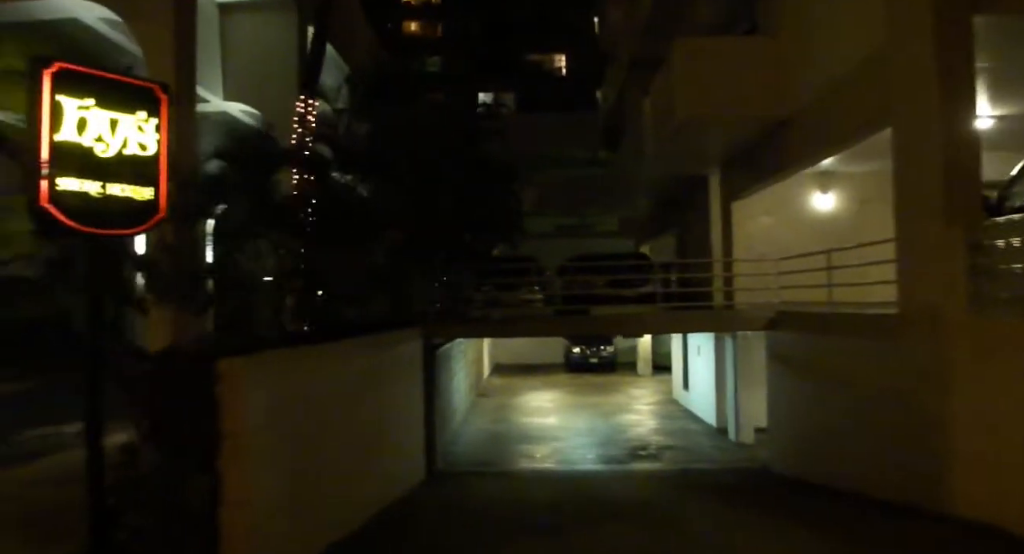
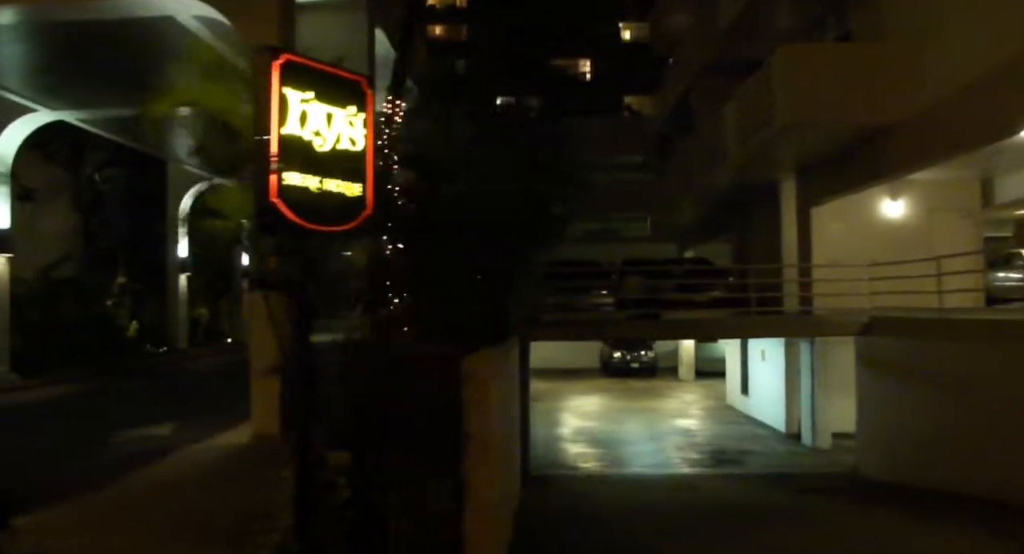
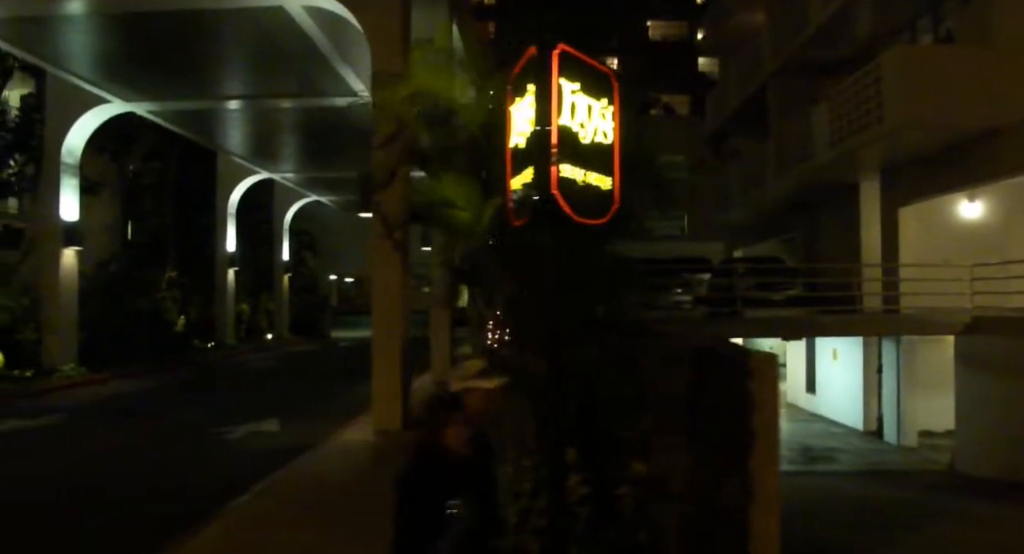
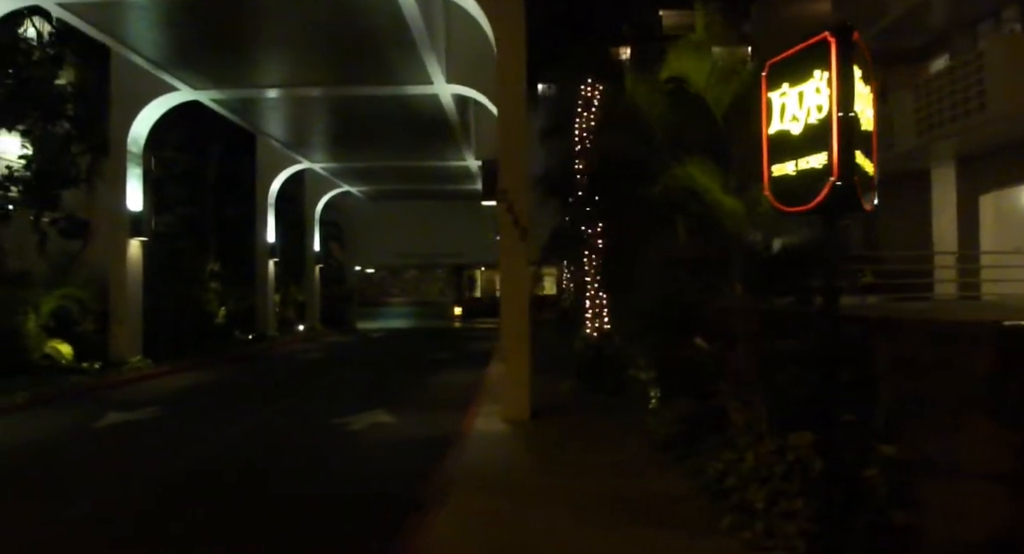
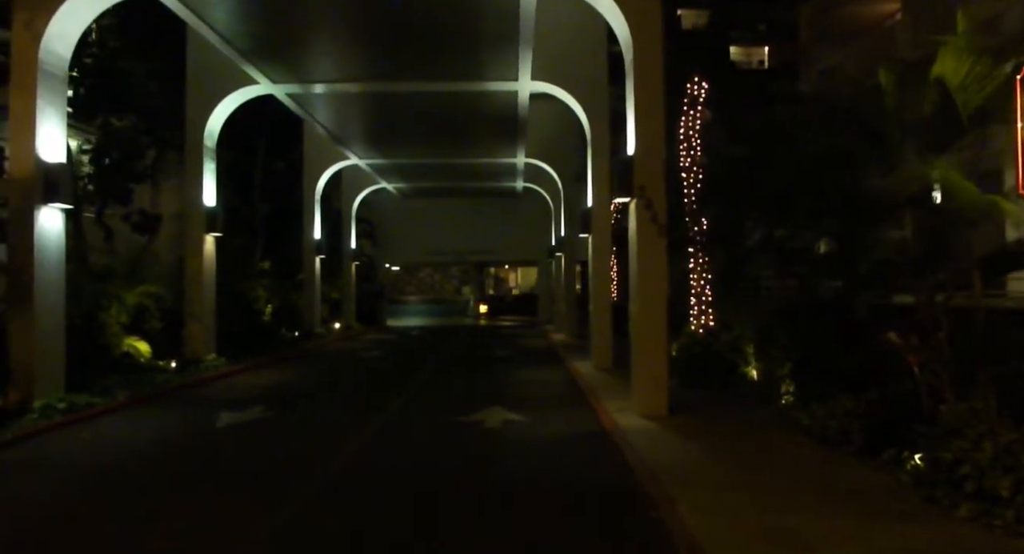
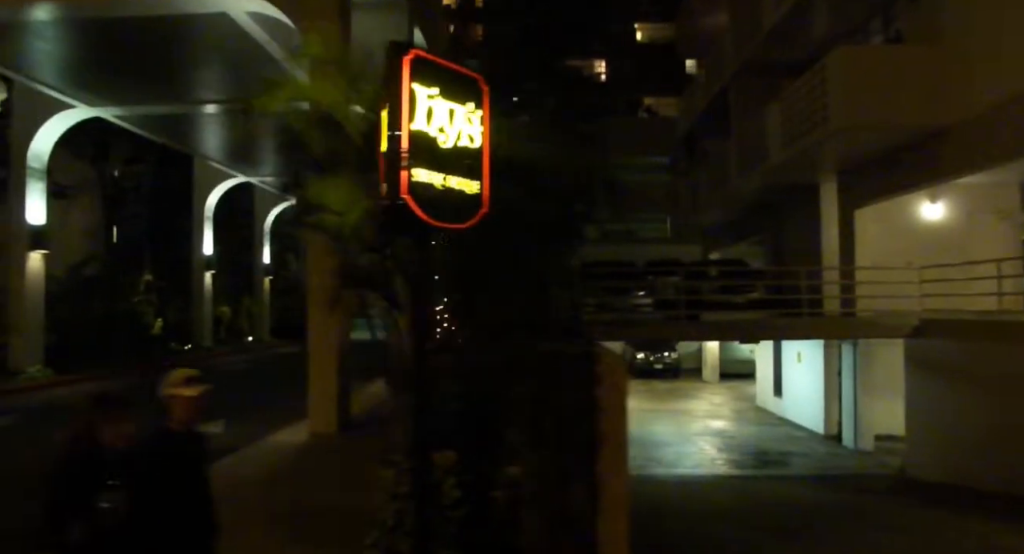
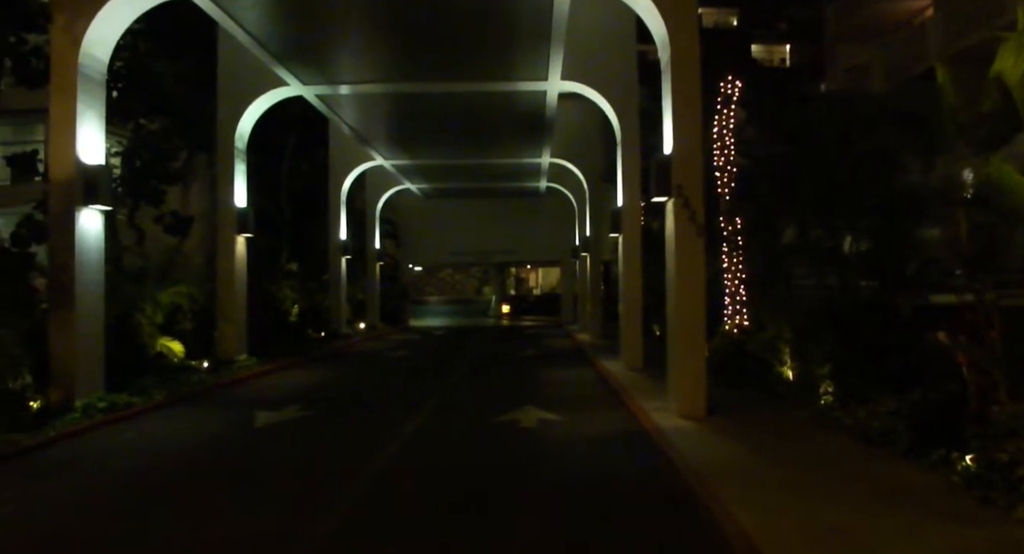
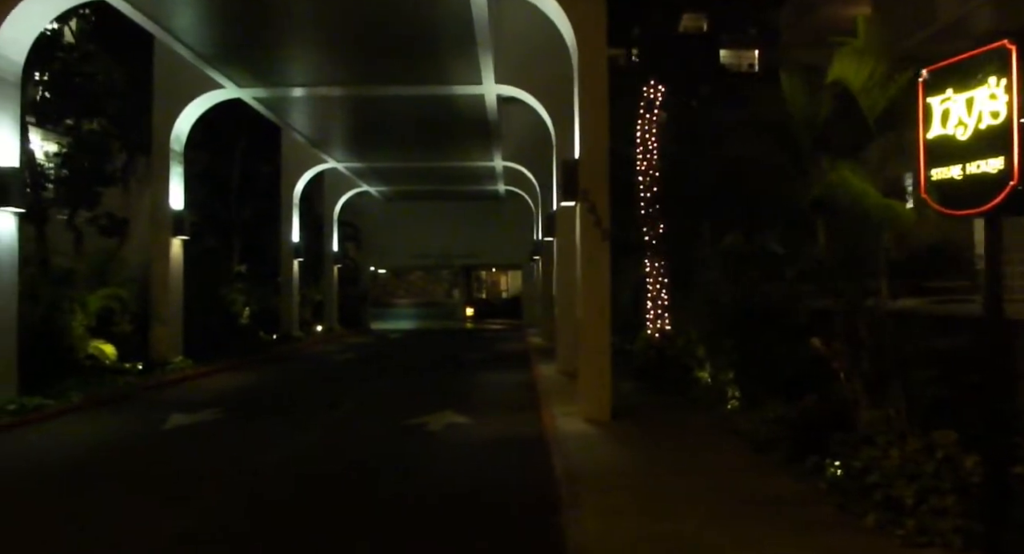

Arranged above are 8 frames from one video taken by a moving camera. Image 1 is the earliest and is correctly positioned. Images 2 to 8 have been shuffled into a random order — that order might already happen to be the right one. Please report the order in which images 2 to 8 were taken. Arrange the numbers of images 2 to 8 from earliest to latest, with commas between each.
2, 6, 3, 4, 8, 5, 7
